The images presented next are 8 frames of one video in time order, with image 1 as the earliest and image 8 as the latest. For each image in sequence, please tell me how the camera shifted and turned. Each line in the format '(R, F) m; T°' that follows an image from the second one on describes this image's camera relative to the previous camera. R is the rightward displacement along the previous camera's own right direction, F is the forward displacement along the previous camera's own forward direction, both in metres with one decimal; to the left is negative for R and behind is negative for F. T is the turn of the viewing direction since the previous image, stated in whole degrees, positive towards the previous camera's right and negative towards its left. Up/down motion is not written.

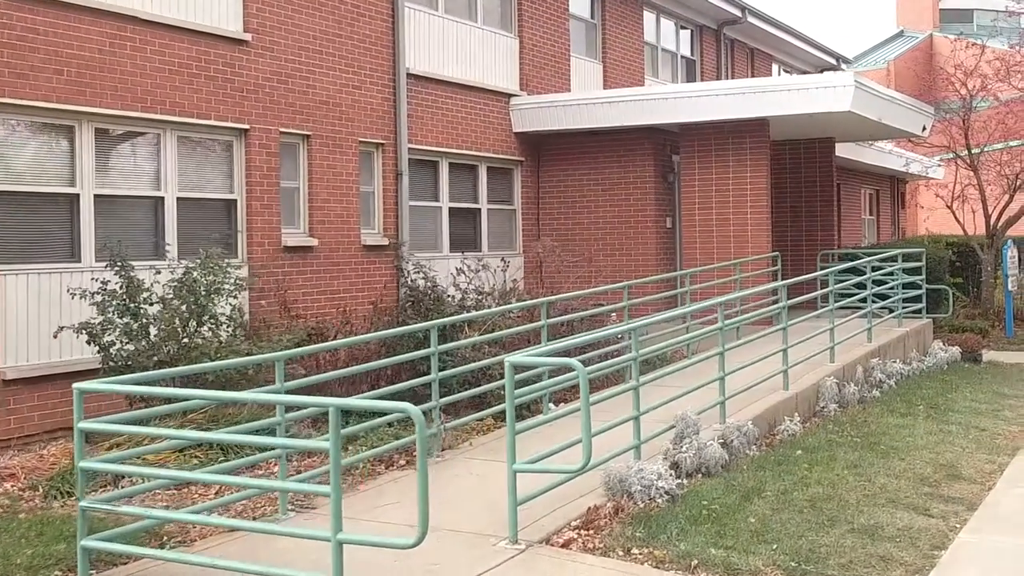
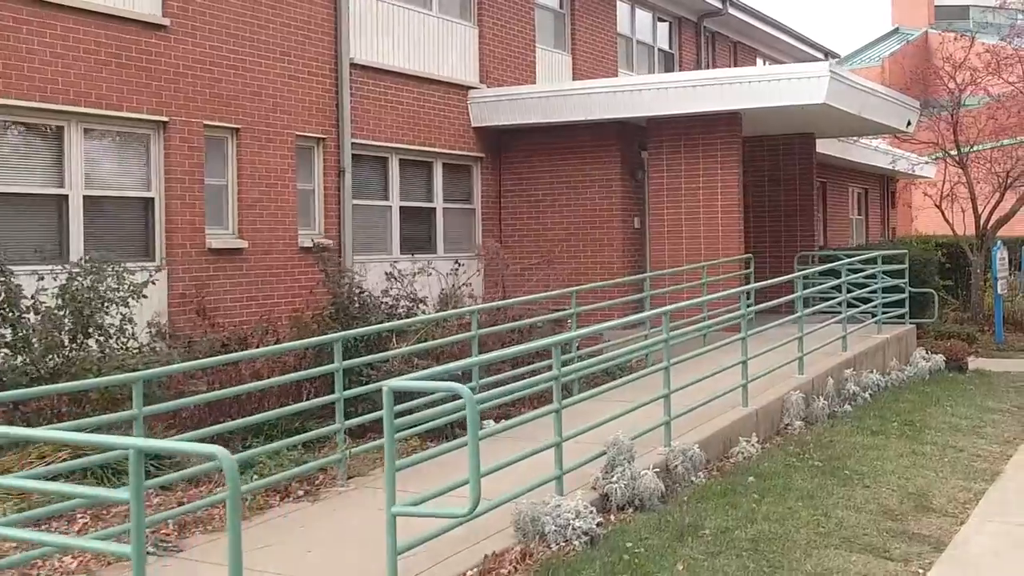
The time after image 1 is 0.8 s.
(+0.5, +0.8) m; 0°
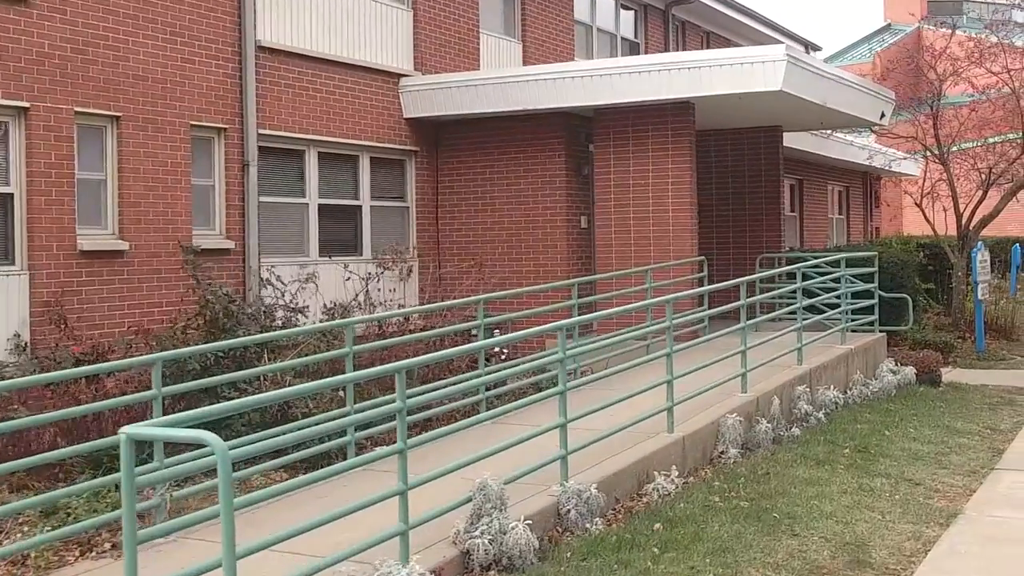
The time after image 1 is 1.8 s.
(+0.7, +1.1) m; 0°
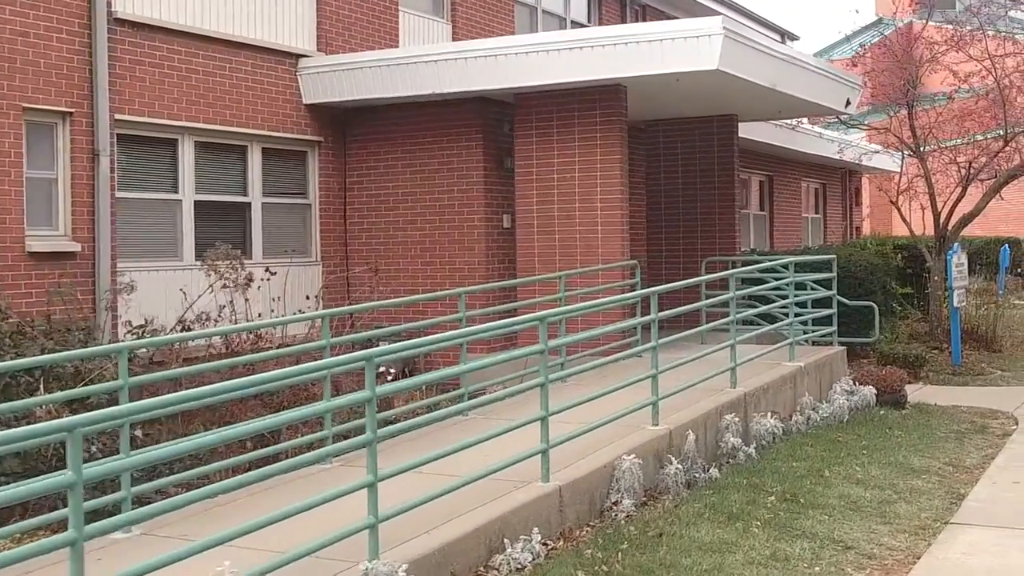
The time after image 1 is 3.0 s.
(+0.9, +1.4) m; 0°
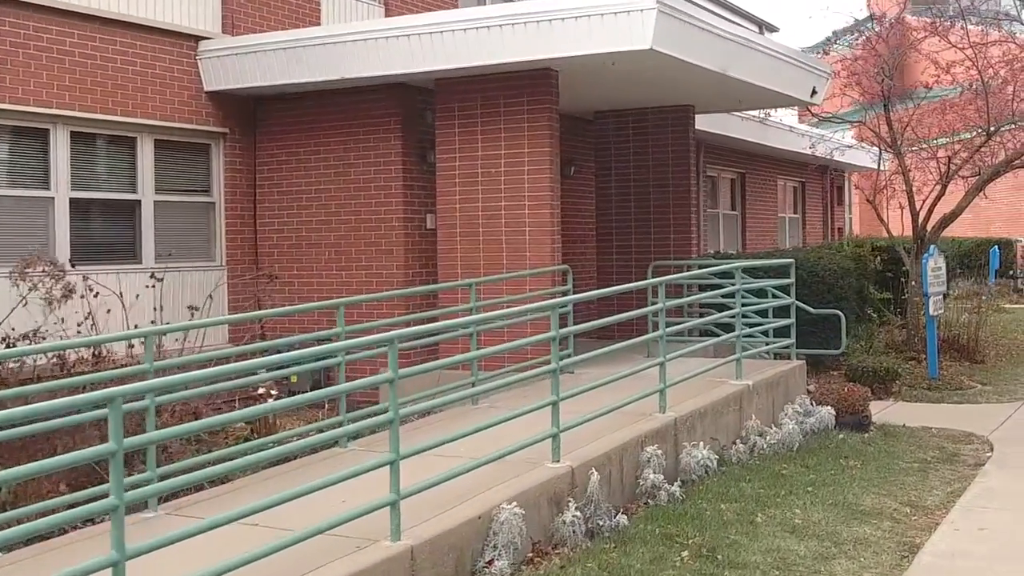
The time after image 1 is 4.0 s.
(+0.7, +1.1) m; 0°
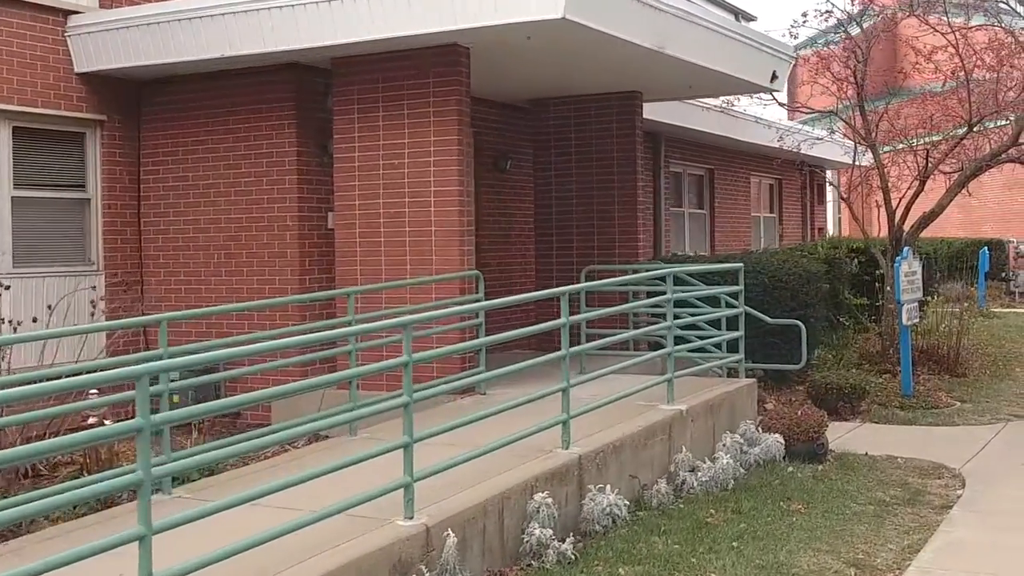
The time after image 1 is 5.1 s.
(+0.7, +1.2) m; 0°
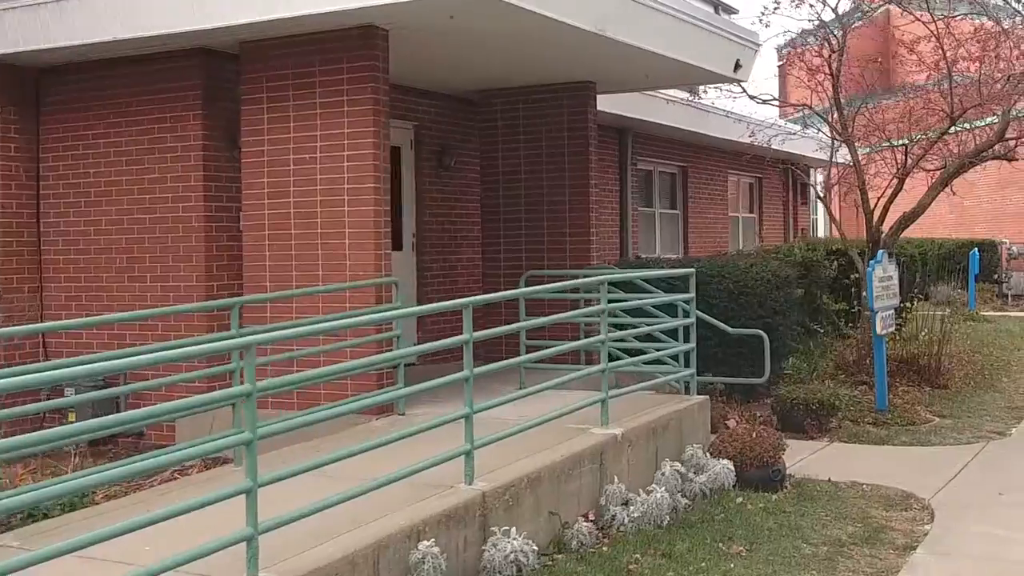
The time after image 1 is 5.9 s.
(+0.5, +0.8) m; 0°
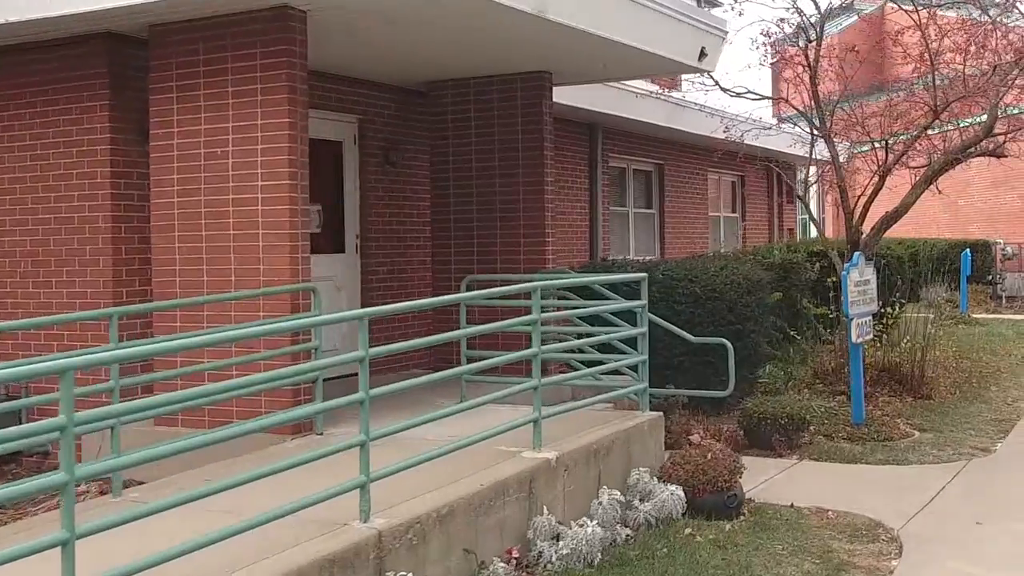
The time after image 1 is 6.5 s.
(+0.4, +0.6) m; 0°
